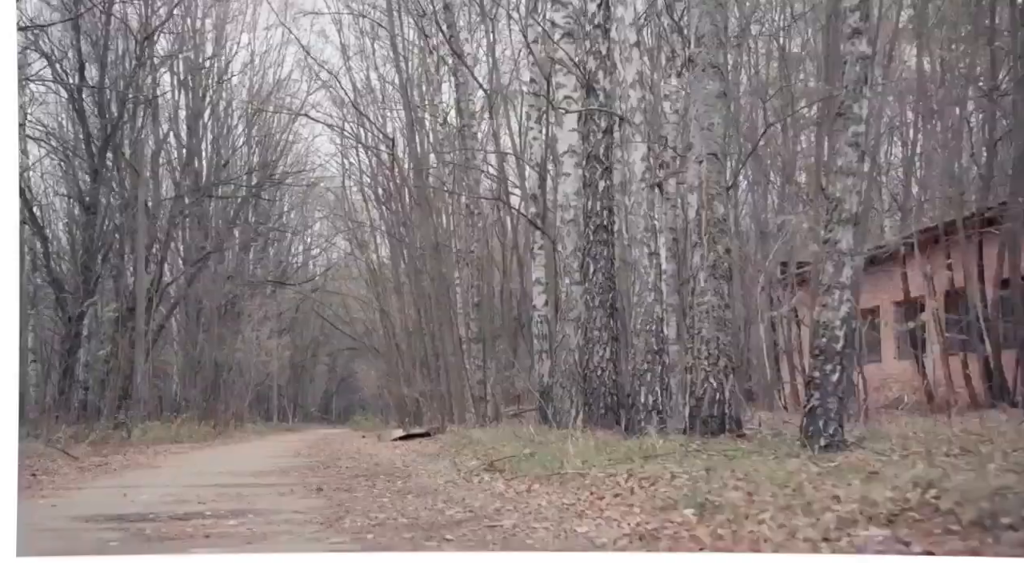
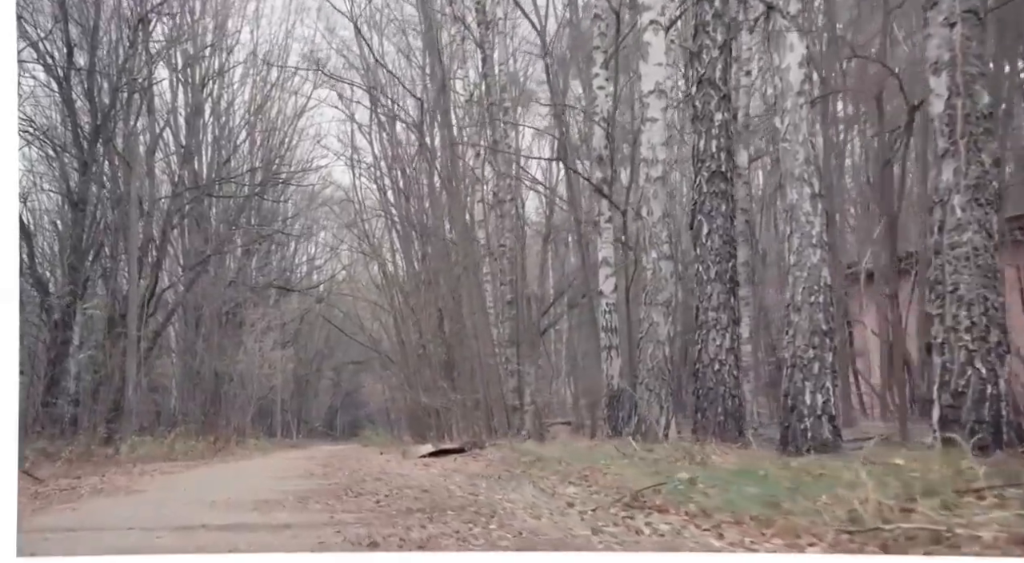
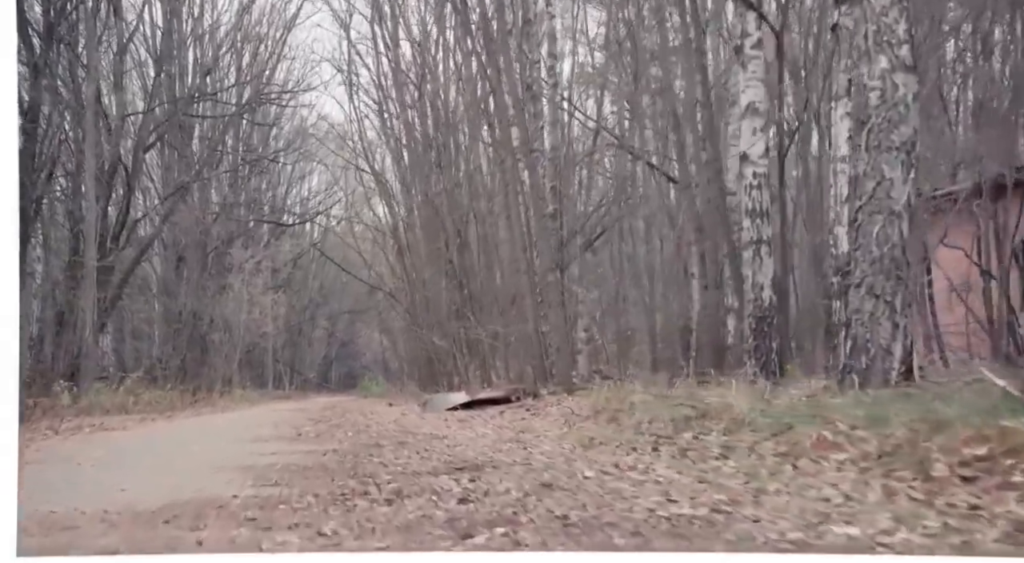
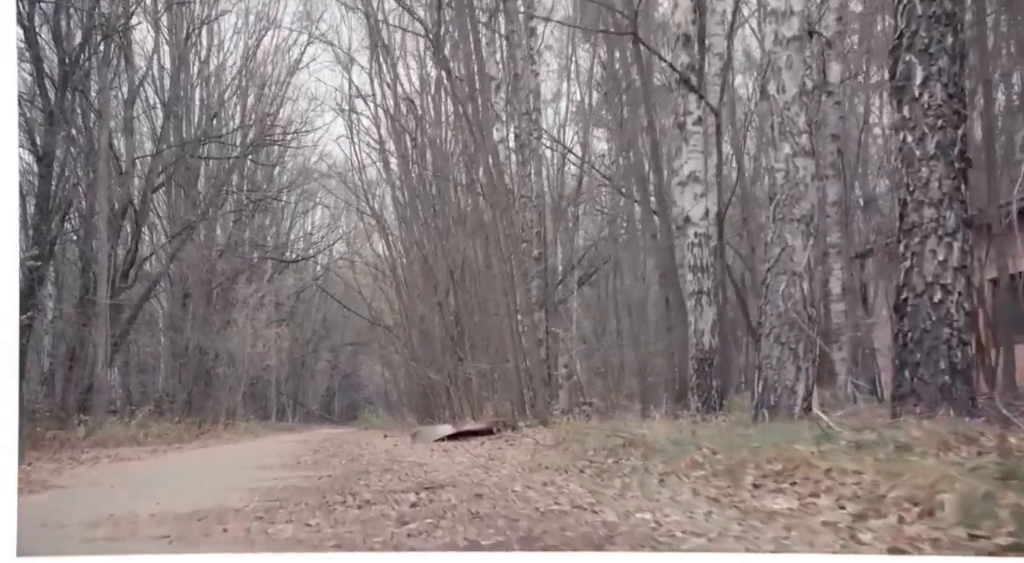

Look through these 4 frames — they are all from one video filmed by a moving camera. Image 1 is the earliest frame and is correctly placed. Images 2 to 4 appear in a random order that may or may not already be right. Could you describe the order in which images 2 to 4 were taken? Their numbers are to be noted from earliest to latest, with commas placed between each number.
2, 4, 3
